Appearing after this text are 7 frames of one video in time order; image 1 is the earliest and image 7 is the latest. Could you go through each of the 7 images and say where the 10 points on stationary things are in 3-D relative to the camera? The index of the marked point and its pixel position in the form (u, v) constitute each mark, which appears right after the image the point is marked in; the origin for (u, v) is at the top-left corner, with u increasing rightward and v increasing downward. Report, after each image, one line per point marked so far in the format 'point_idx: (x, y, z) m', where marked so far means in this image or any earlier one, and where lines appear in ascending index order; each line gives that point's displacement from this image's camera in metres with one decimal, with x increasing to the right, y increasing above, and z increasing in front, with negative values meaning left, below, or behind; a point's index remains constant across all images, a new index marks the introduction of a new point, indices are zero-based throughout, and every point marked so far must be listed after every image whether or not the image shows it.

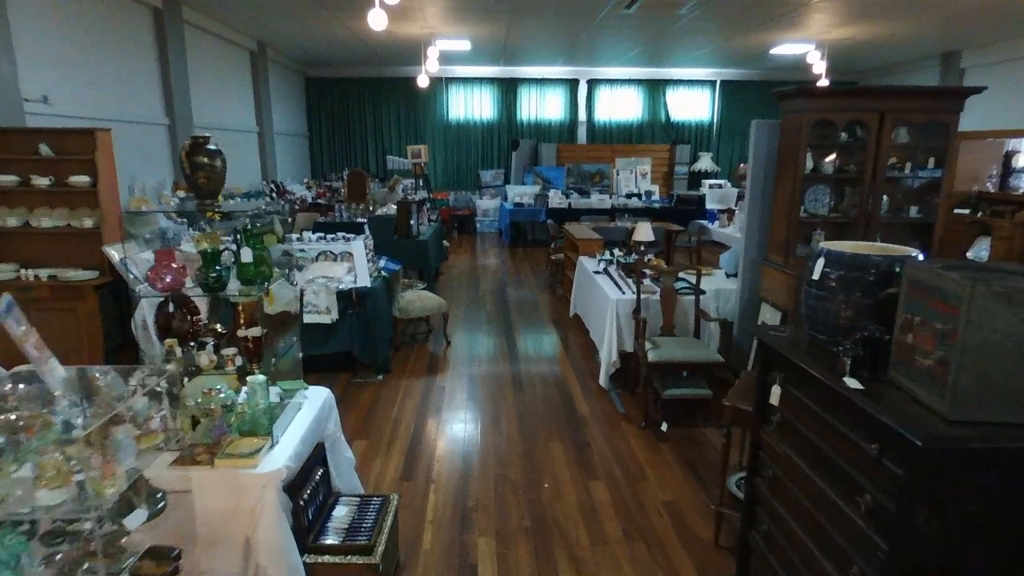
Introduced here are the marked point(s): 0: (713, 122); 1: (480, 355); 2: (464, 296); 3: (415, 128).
0: (+3.5, +2.9, +10.9) m
1: (-0.2, -0.5, +4.3) m
2: (-0.5, 0.0, +6.6) m
3: (-1.7, +2.8, +10.6) m
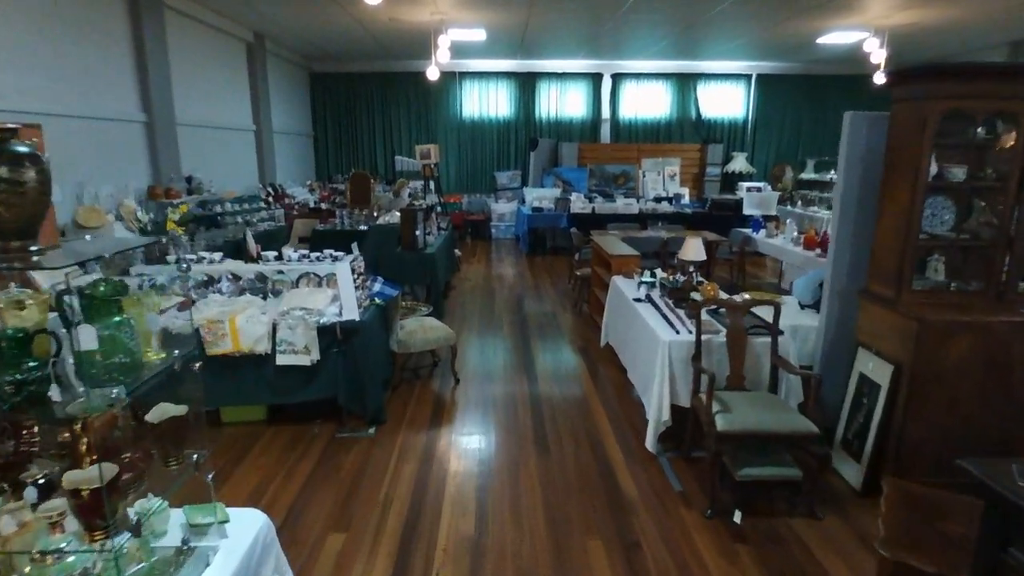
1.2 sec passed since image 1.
0: (+3.8, +2.7, +10.0) m
1: (-0.1, -0.6, +3.6) m
2: (-0.3, -0.2, +5.9) m
3: (-1.4, +2.6, +9.9) m
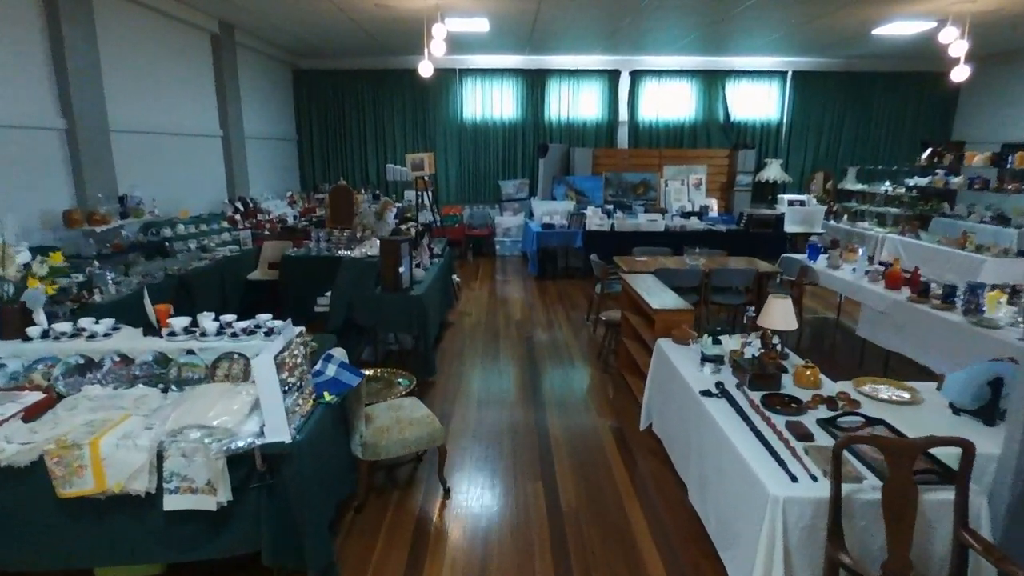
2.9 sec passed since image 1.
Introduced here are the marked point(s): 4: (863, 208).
0: (+3.9, +2.4, +9.0) m
1: (-0.1, -1.0, +2.6) m
2: (-0.3, -0.5, +4.8) m
3: (-1.3, +2.3, +8.9) m
4: (+4.5, +1.0, +7.7) m
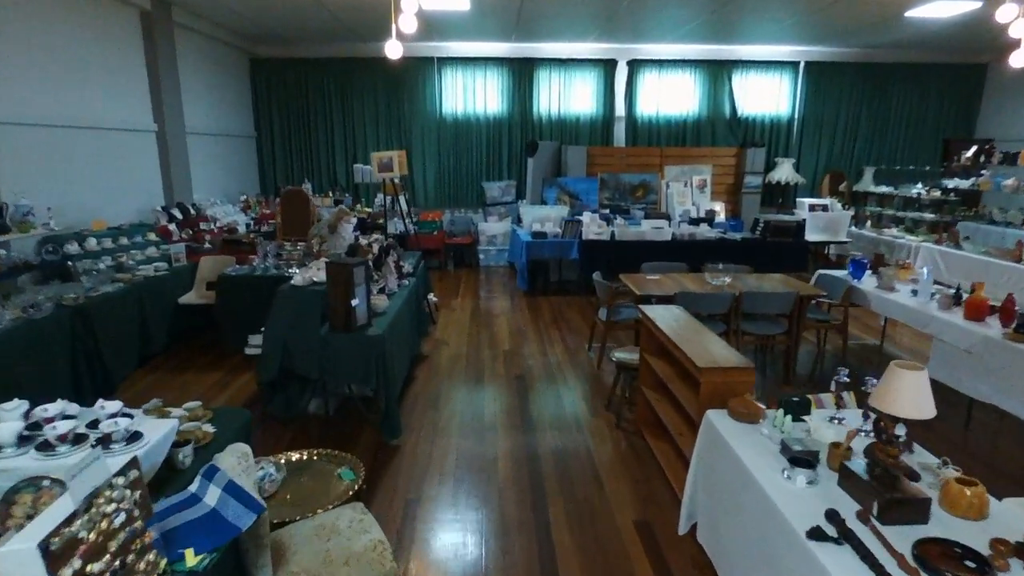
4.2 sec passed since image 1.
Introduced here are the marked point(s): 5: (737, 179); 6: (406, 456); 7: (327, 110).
0: (+3.7, +2.3, +8.2) m
1: (-0.1, -1.1, +1.7) m
2: (-0.4, -0.7, +3.9) m
3: (-1.5, +2.1, +7.9) m
4: (+4.4, +0.8, +7.0) m
5: (+2.9, +1.4, +7.9) m
6: (-0.5, -0.8, +3.1) m
7: (-2.4, +2.3, +7.9) m
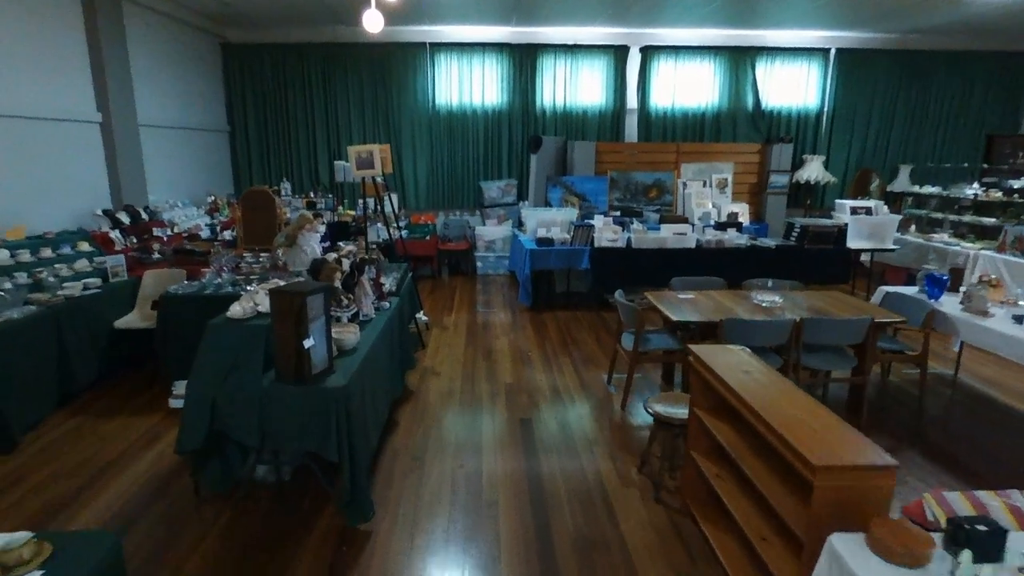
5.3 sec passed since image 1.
0: (+3.7, +2.1, +7.4) m
1: (0.0, -1.3, +0.9) m
2: (-0.3, -0.8, +3.2) m
3: (-1.5, +2.0, +7.2) m
4: (+4.4, +0.7, +6.2) m
5: (+2.9, +1.3, +7.2) m
6: (-0.5, -1.0, +2.3) m
7: (-2.4, +2.1, +7.1) m
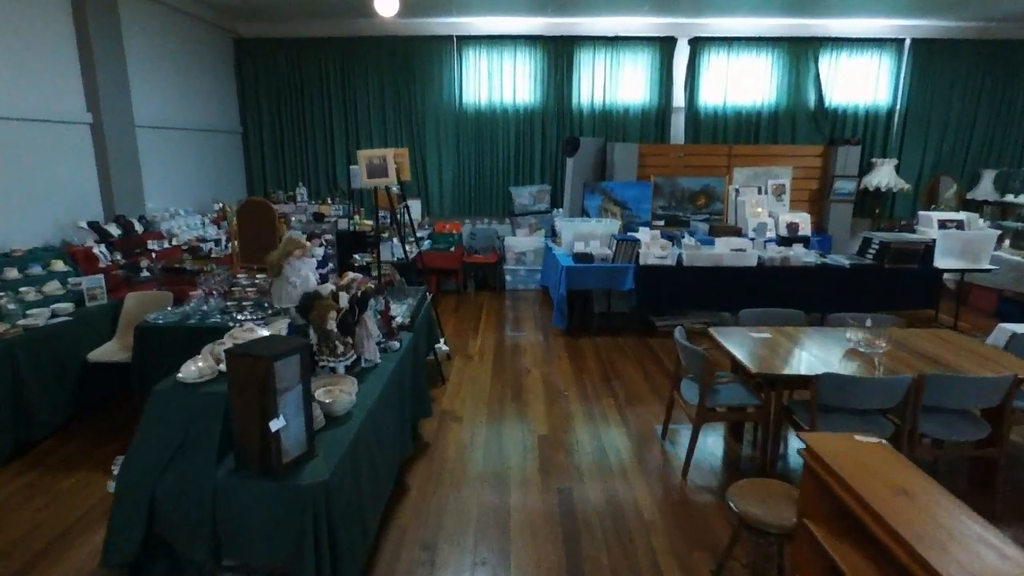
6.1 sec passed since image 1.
0: (+4.1, +1.9, +6.6) m
1: (0.0, -1.4, +0.3) m
2: (-0.2, -1.0, +2.6) m
3: (-1.1, +1.8, +6.6) m
4: (+4.7, +0.5, +5.4) m
5: (+3.2, +1.1, +6.4) m
6: (-0.4, -1.1, +1.7) m
7: (-2.0, +2.0, +6.6) m
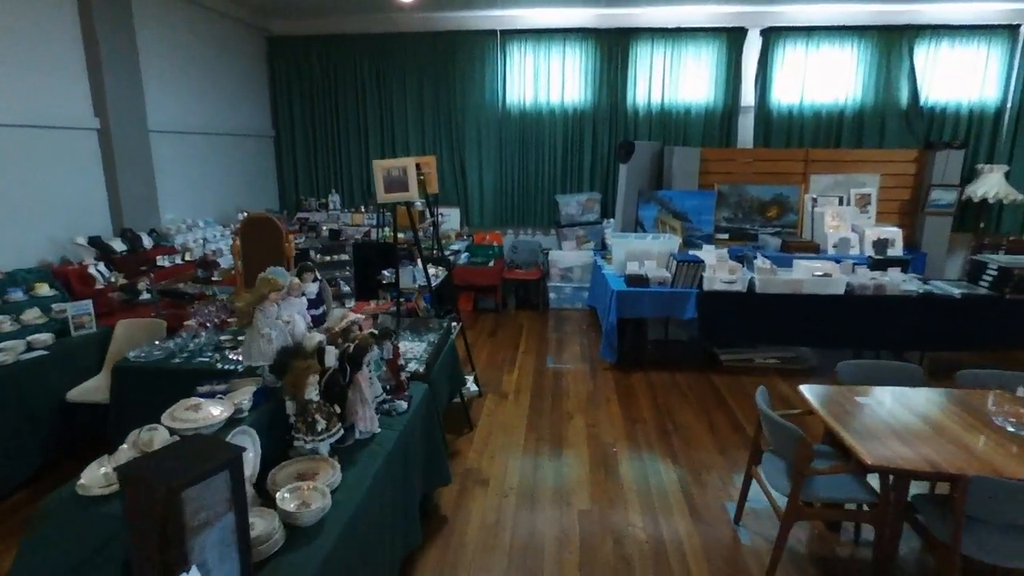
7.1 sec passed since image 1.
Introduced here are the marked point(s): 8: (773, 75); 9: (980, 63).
0: (+4.6, +1.7, +5.7) m
1: (-0.1, -1.6, -0.2) m
2: (-0.1, -1.1, +2.0) m
3: (-0.6, +1.7, +6.1) m
4: (+5.0, +0.3, +4.4) m
5: (+3.7, +0.8, +5.6) m
6: (-0.4, -1.3, +1.2) m
7: (-1.5, +1.9, +6.1) m
8: (+2.4, +2.0, +5.8) m
9: (+4.3, +2.1, +5.6) m
